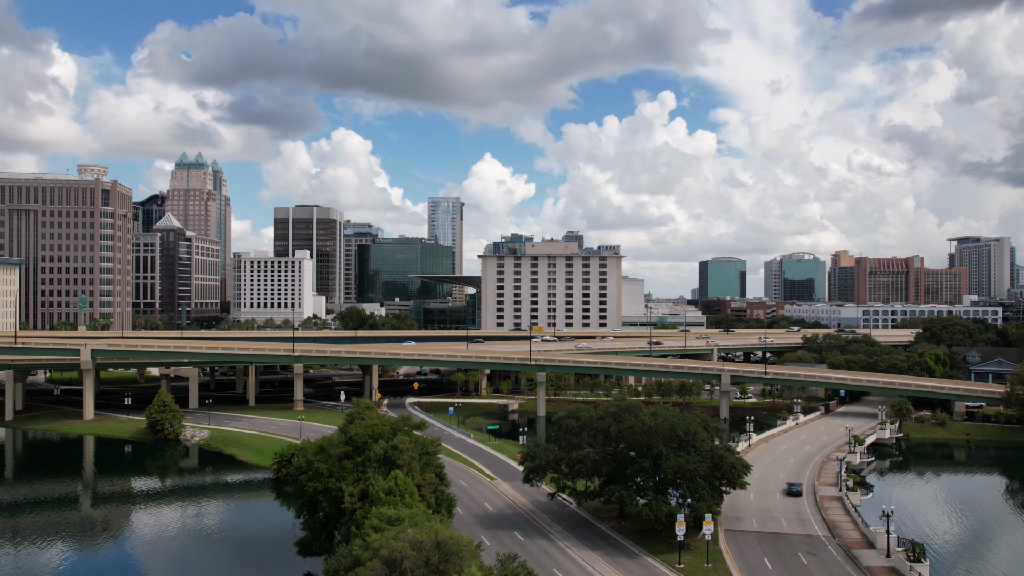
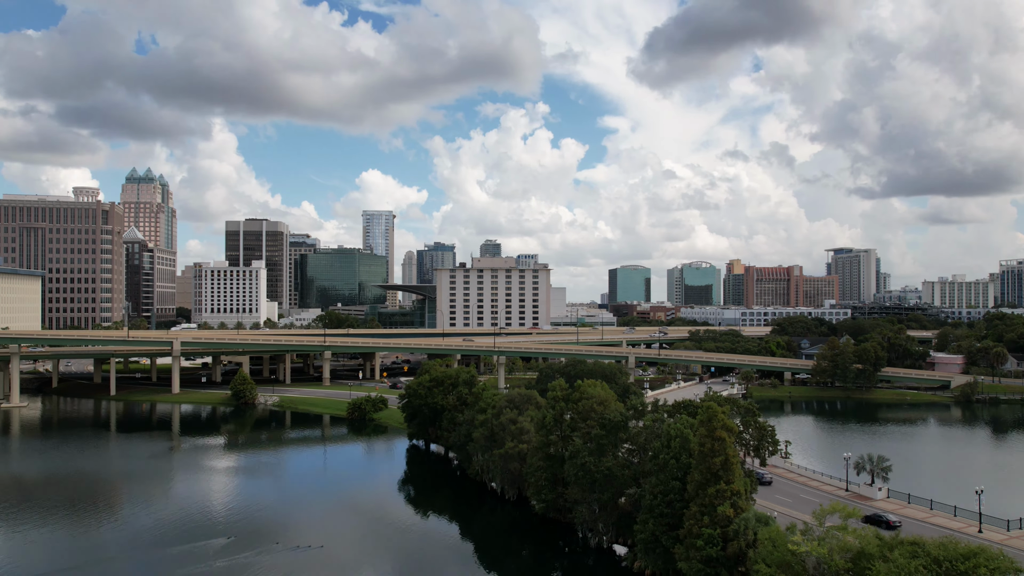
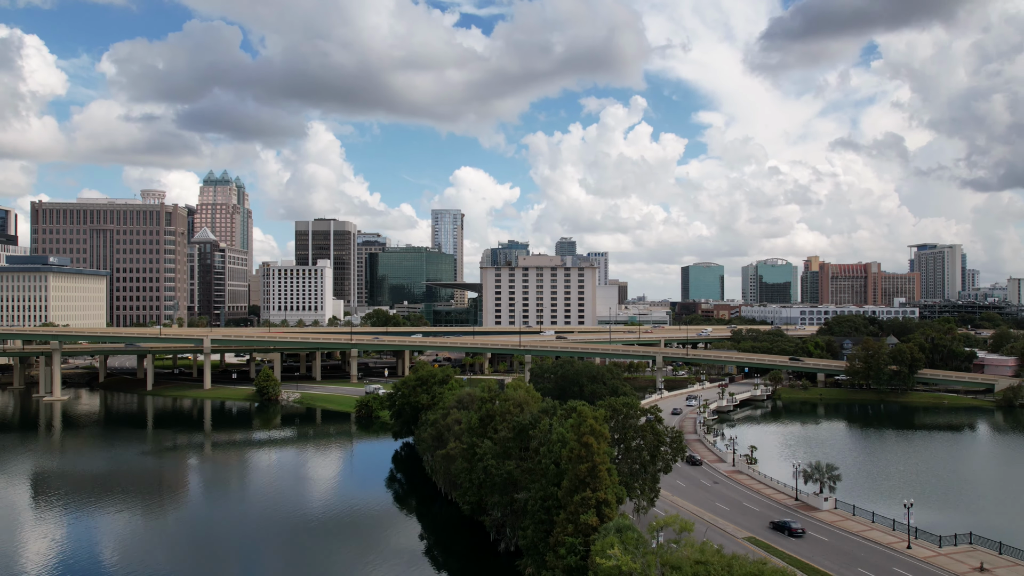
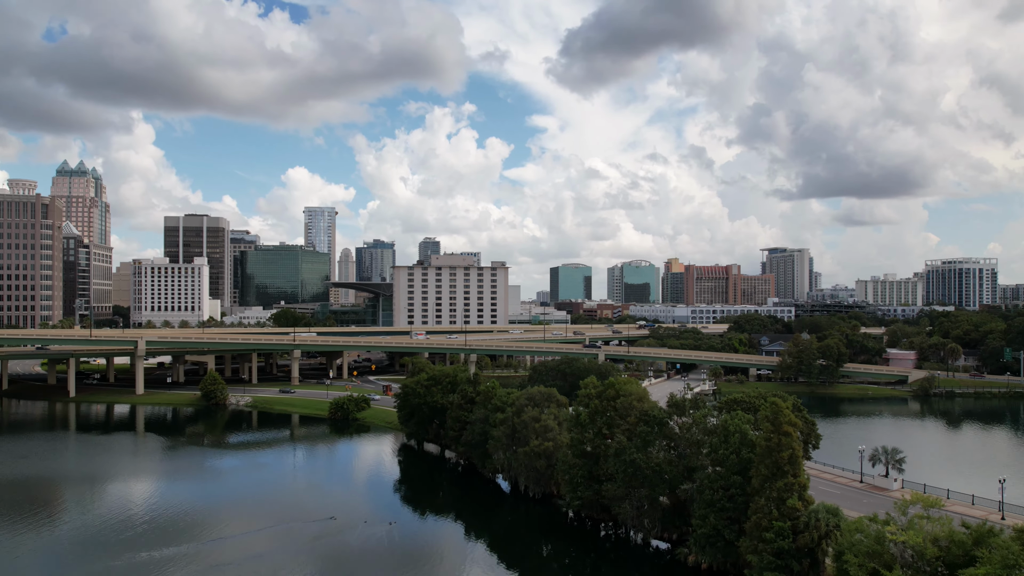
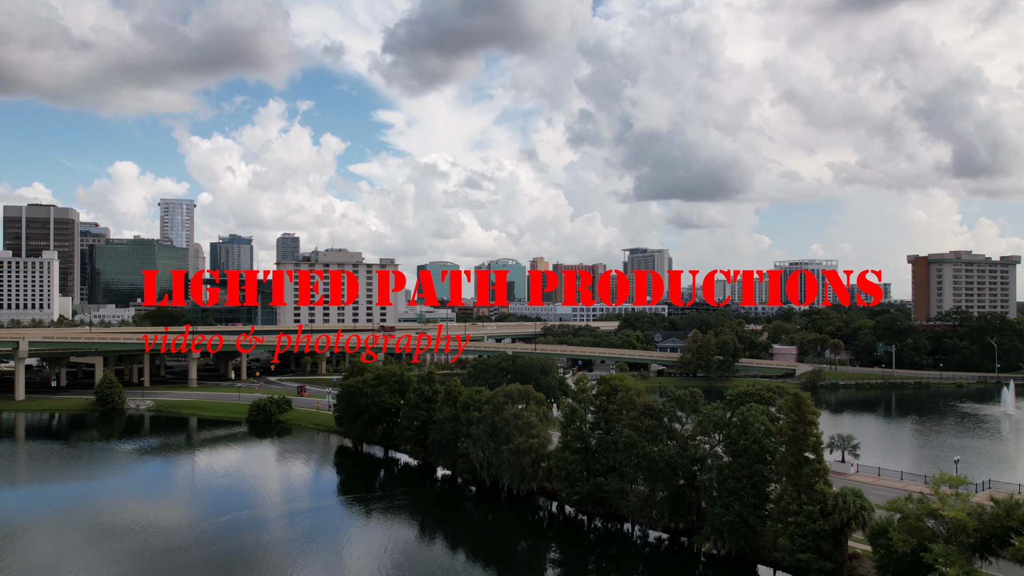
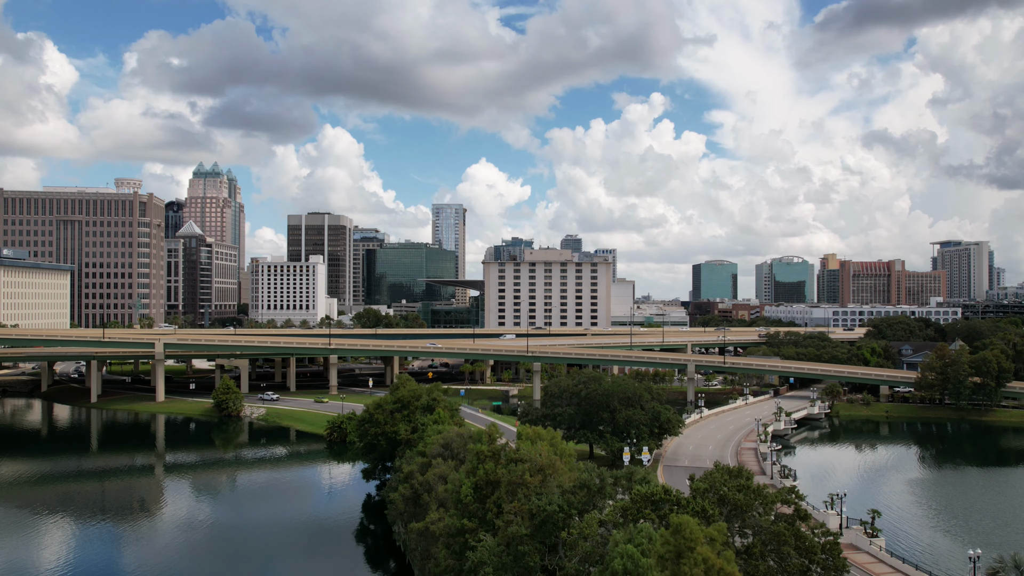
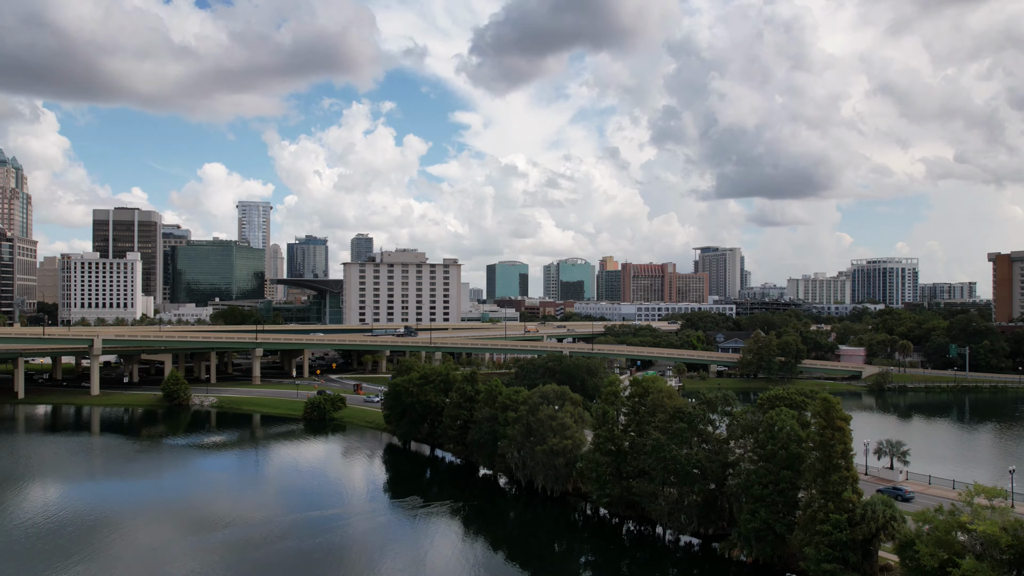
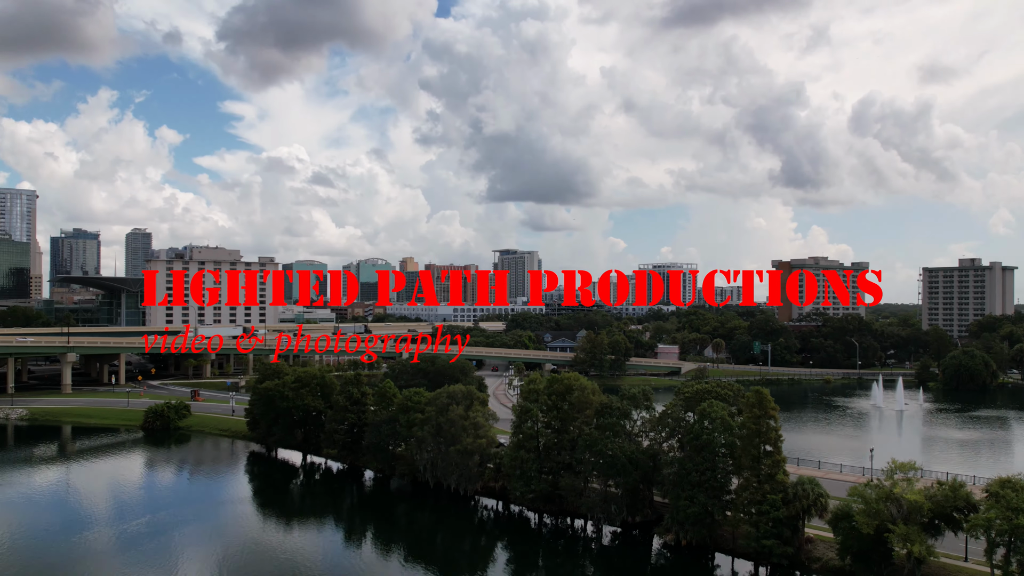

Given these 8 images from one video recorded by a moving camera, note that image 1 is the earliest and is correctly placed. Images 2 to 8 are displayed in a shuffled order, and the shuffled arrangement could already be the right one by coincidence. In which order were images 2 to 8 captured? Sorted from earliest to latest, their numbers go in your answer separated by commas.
6, 3, 2, 4, 7, 5, 8
